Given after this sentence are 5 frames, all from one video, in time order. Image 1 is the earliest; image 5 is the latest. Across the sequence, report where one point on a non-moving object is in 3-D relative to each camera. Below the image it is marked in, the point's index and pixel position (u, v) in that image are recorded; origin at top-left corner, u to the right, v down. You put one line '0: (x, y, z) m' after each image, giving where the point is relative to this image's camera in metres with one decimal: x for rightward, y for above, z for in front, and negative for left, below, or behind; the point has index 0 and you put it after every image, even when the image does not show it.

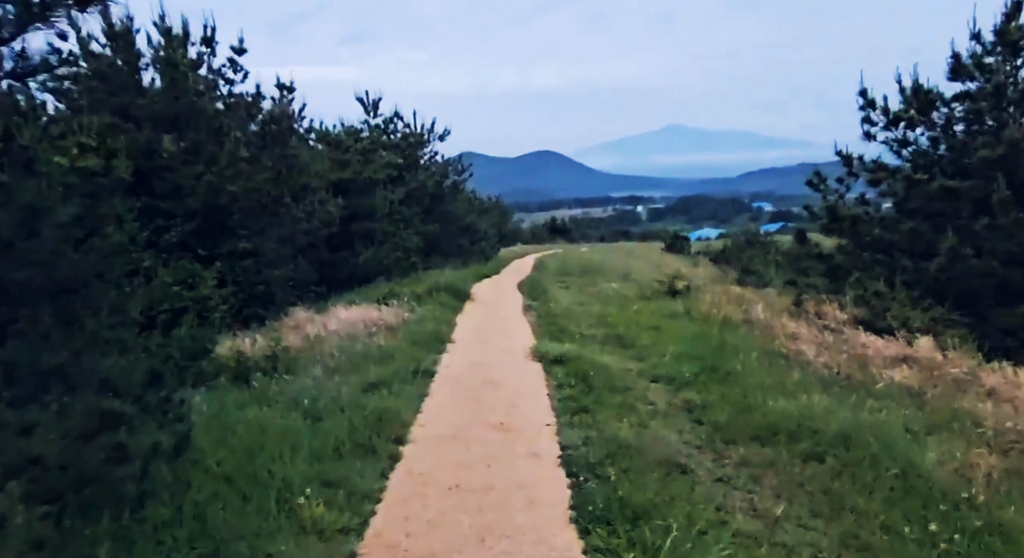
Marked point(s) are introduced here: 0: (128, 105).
0: (-8.6, +3.9, +16.8) m
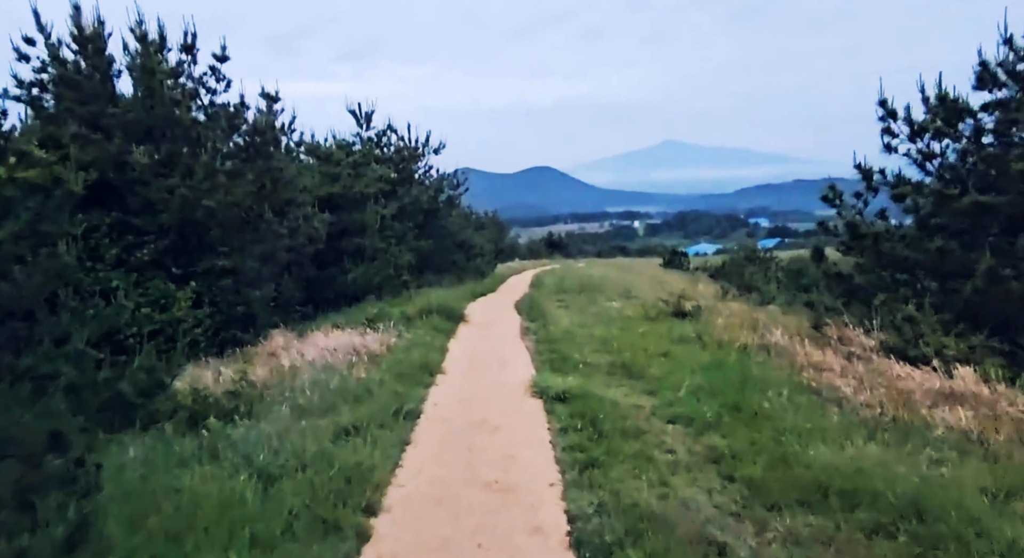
0: (-8.6, +3.4, +15.7) m
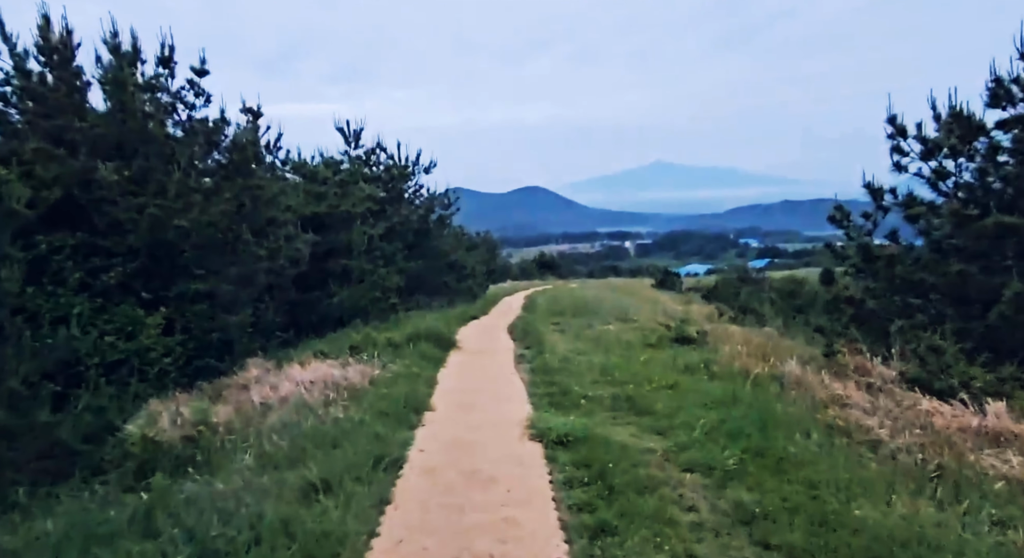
0: (-8.8, +2.9, +14.7) m
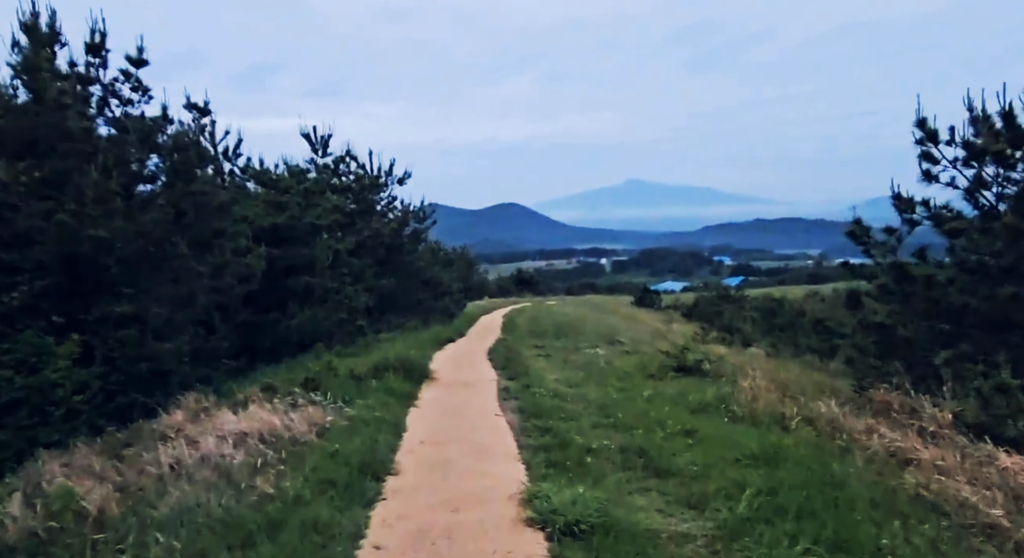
0: (-9.0, +2.6, +12.3) m
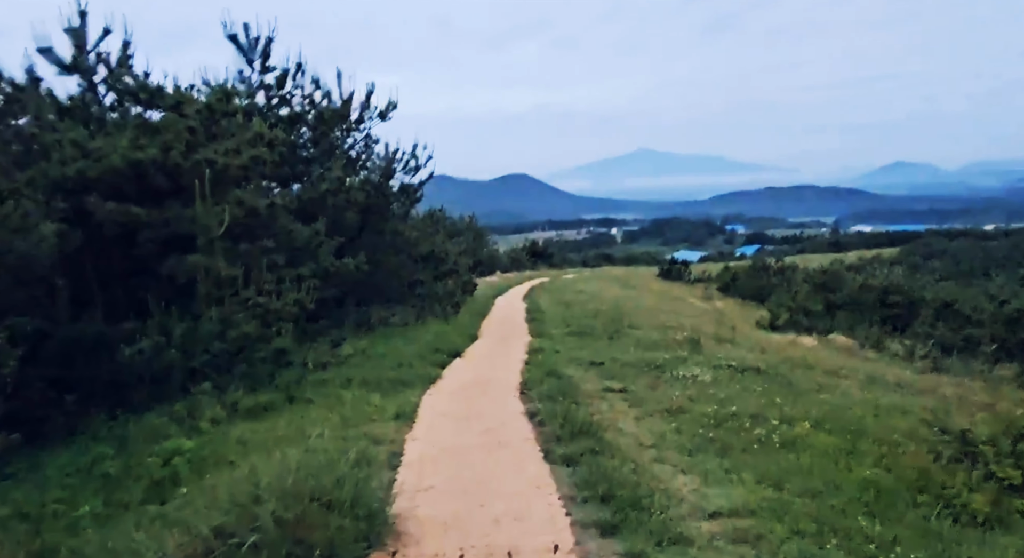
0: (-8.3, +2.5, +2.6) m
